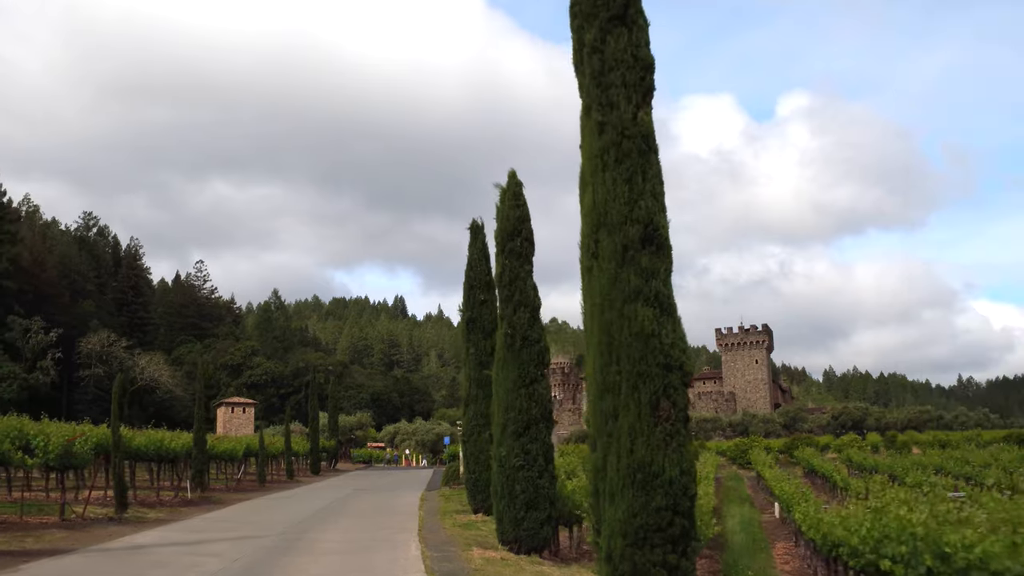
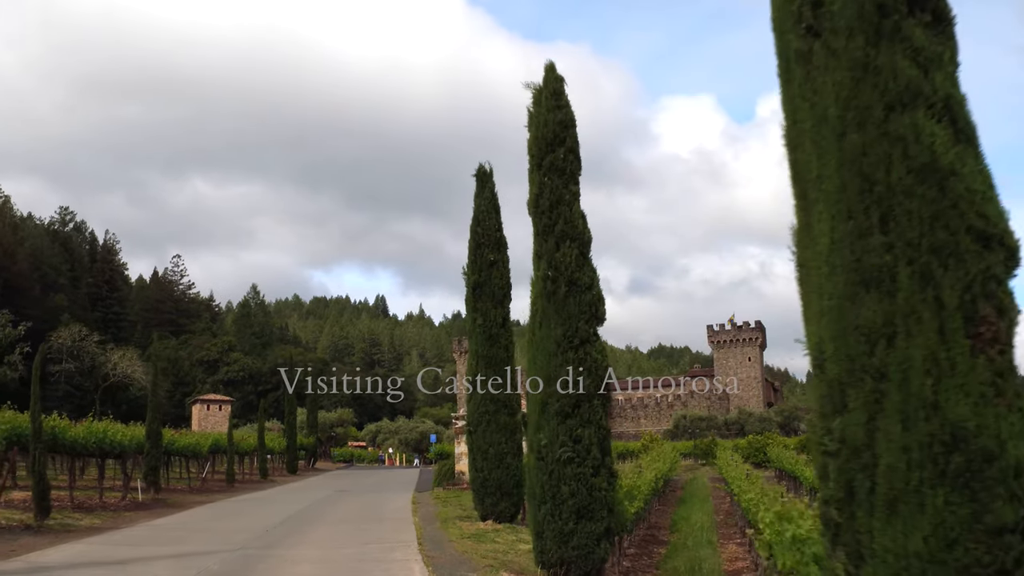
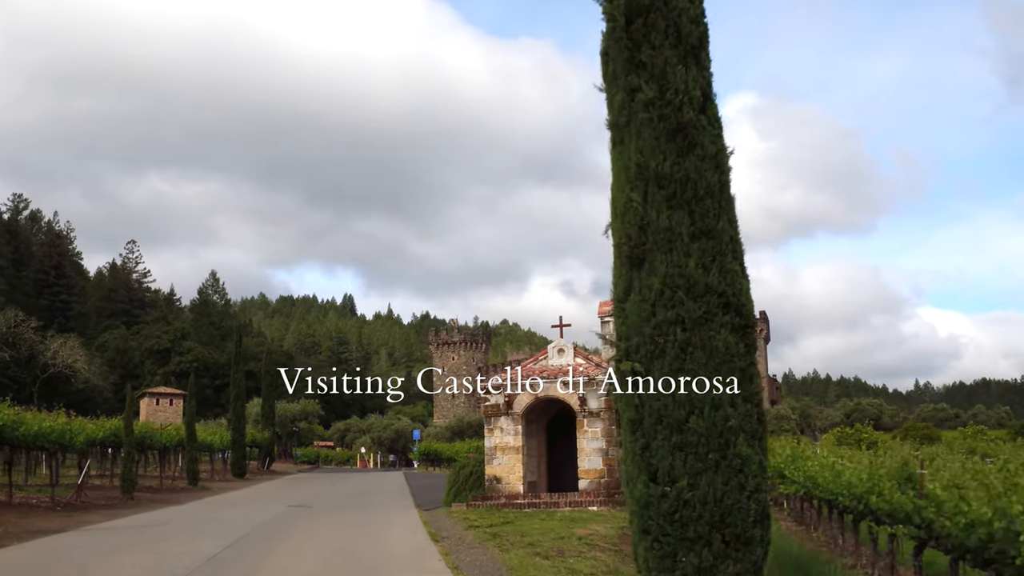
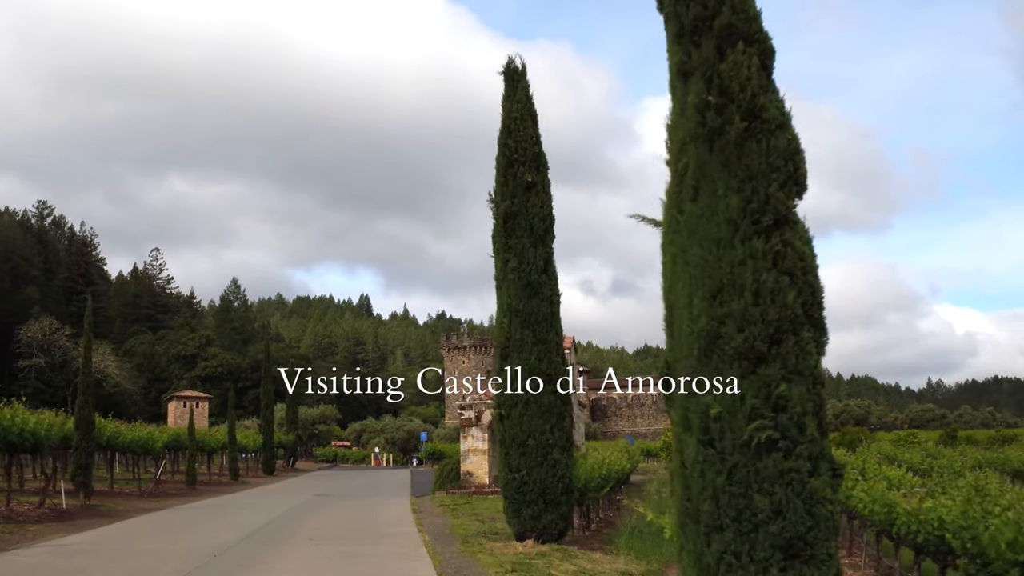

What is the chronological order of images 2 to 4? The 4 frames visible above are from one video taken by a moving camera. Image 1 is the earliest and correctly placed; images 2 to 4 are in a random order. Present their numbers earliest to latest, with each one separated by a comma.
2, 4, 3
